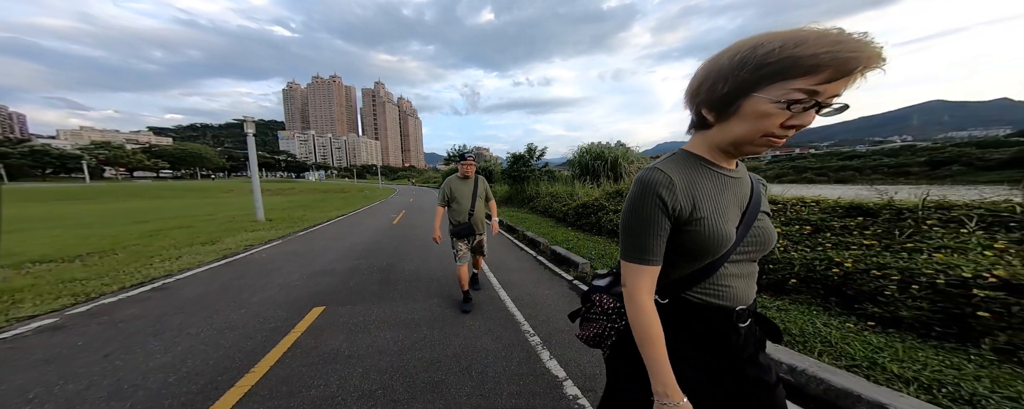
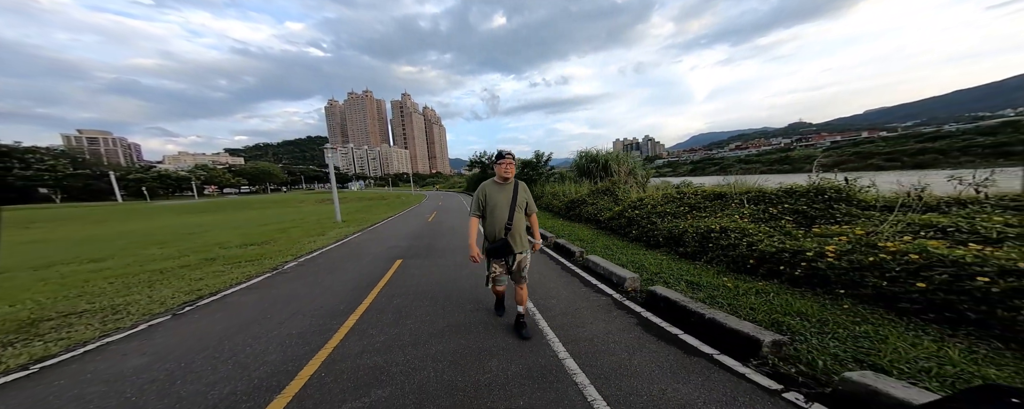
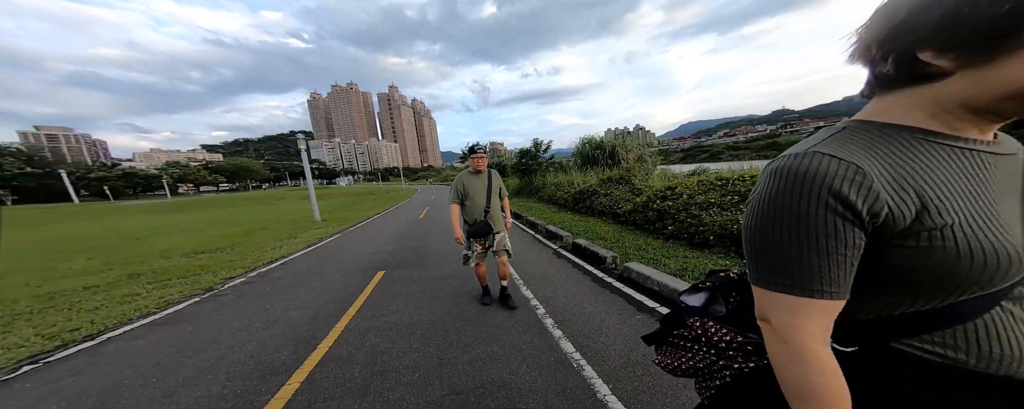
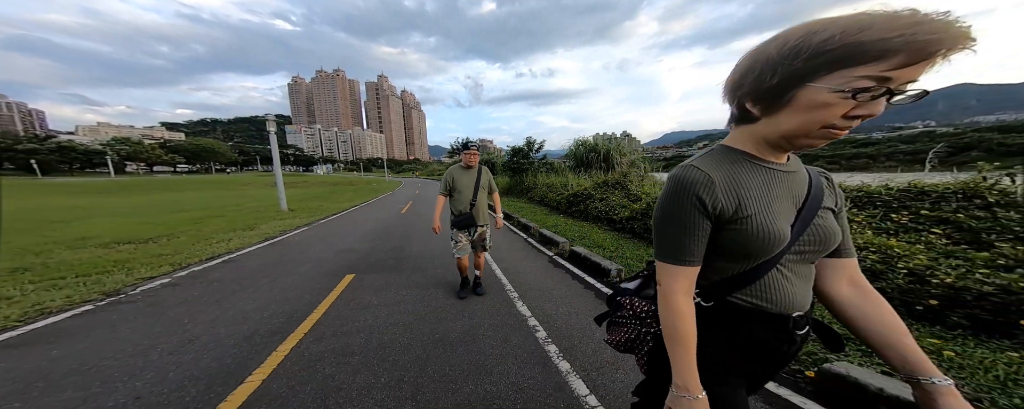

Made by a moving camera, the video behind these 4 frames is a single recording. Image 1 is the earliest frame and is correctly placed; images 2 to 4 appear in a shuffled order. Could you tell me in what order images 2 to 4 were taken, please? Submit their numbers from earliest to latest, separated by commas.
4, 3, 2
